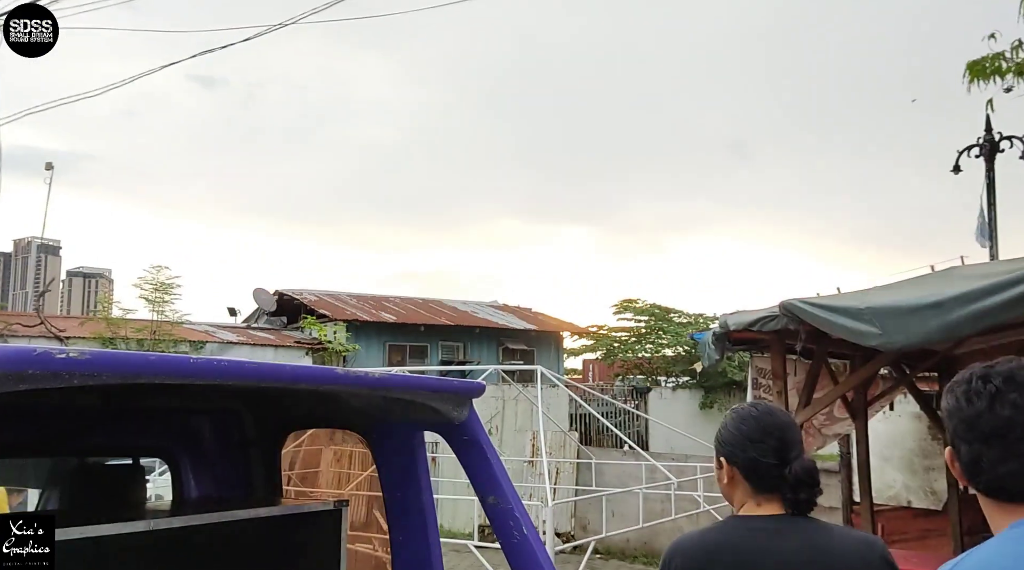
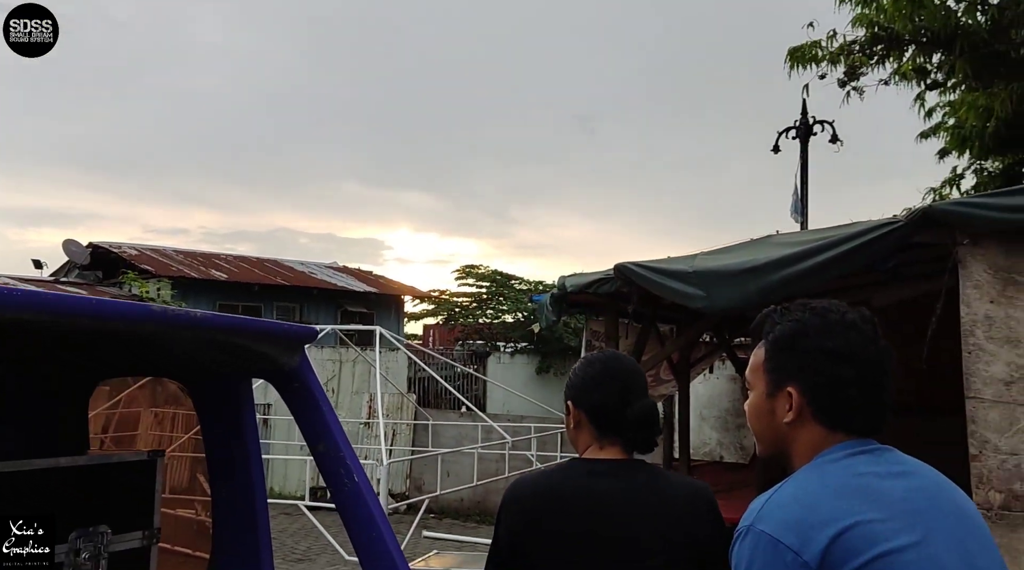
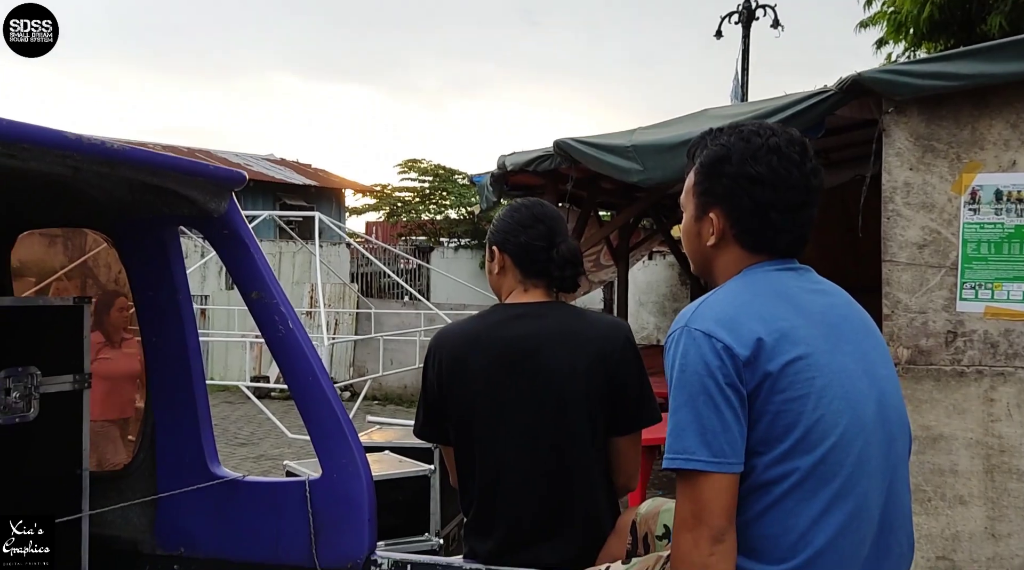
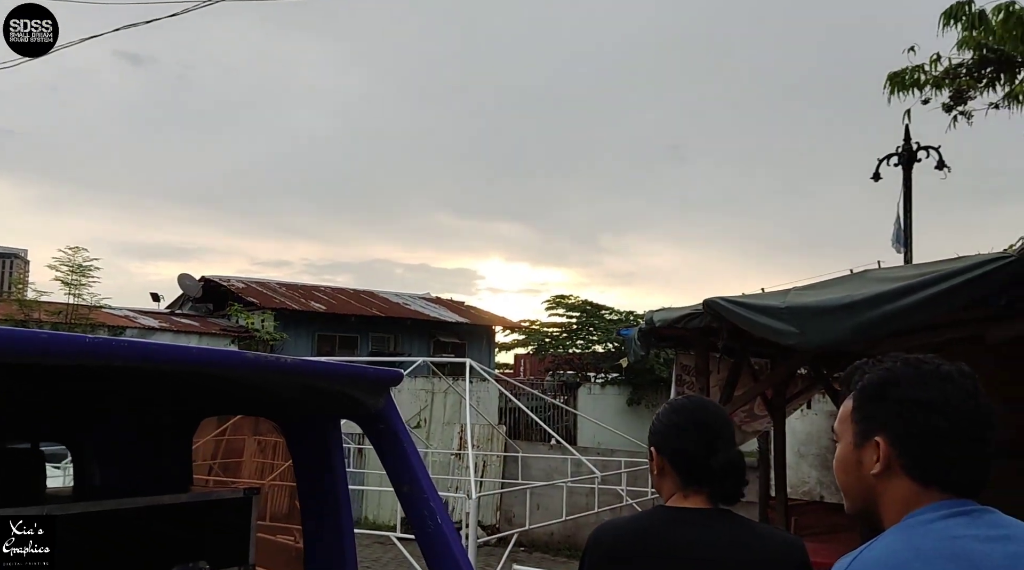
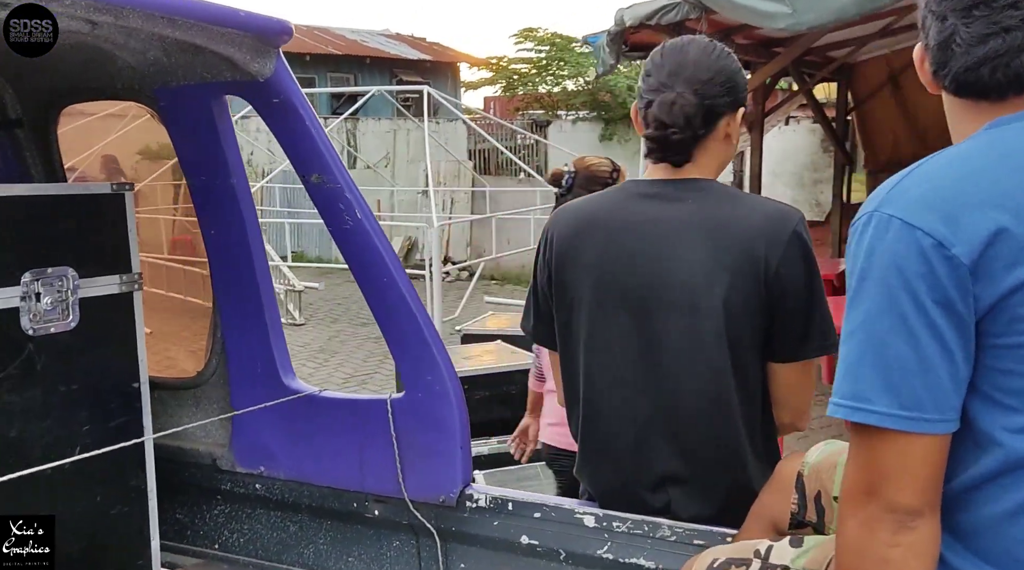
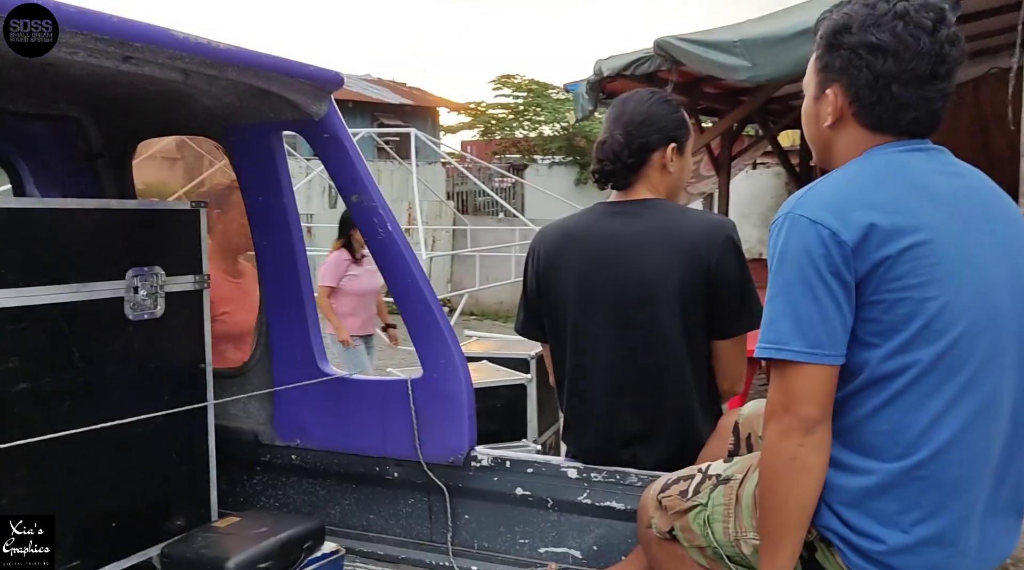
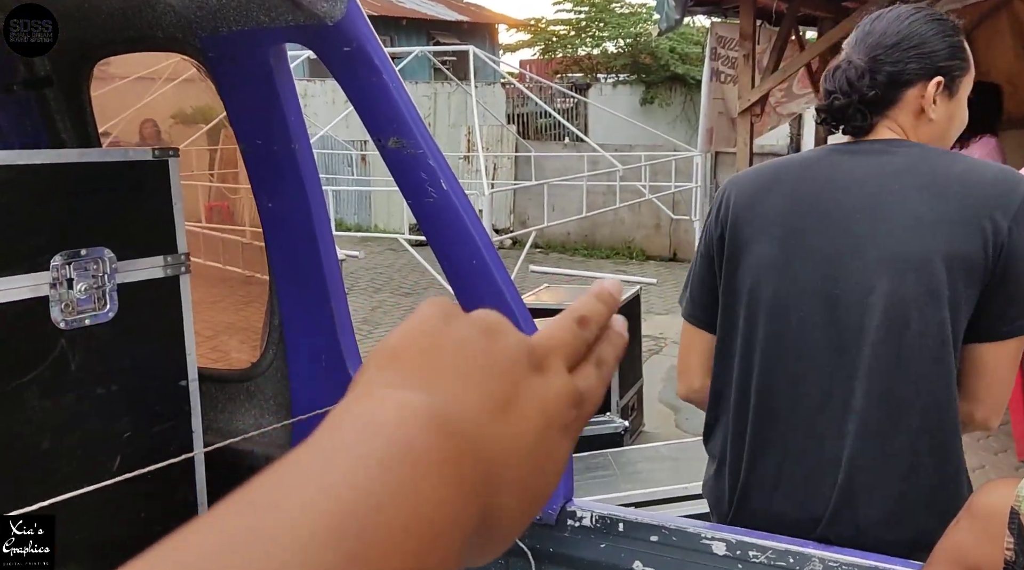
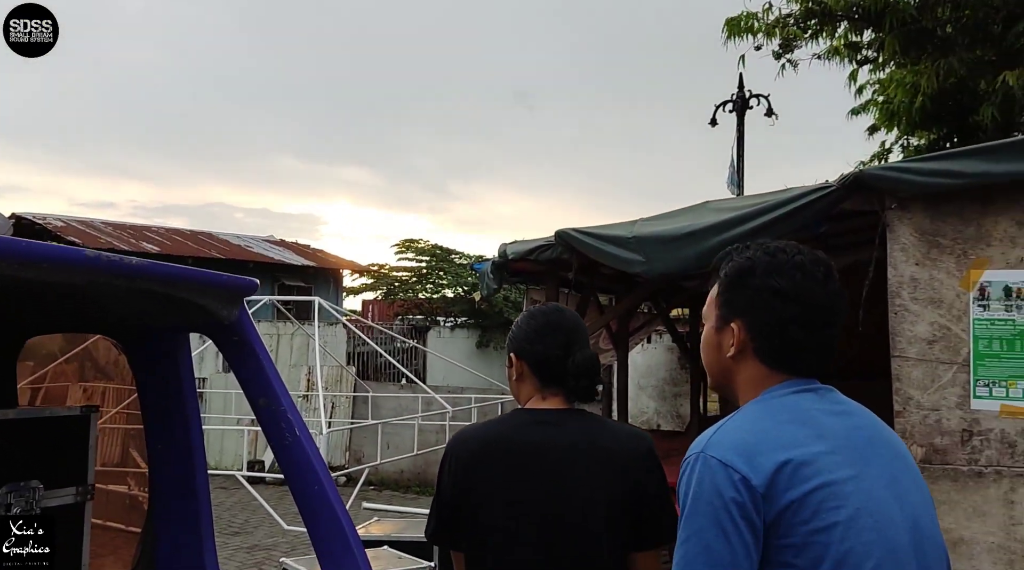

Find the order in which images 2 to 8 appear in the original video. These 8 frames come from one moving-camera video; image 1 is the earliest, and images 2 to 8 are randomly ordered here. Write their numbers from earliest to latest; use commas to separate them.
4, 2, 8, 3, 6, 5, 7
